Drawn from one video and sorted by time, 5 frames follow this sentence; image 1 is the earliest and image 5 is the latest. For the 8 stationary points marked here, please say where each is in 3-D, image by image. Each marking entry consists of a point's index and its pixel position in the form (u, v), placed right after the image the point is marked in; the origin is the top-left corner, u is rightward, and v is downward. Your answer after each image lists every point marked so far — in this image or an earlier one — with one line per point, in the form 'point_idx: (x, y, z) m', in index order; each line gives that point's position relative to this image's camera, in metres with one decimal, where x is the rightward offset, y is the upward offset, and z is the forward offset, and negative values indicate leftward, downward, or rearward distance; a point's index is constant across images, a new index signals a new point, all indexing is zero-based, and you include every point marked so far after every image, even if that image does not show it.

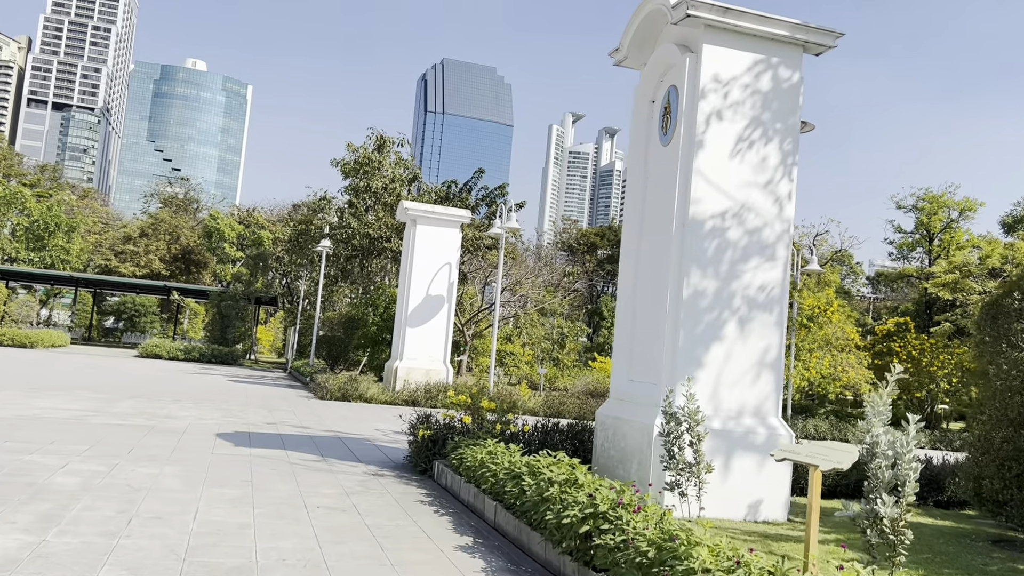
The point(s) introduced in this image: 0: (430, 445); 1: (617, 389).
0: (-0.7, -1.4, +7.4) m
1: (+0.9, -0.9, +7.2) m
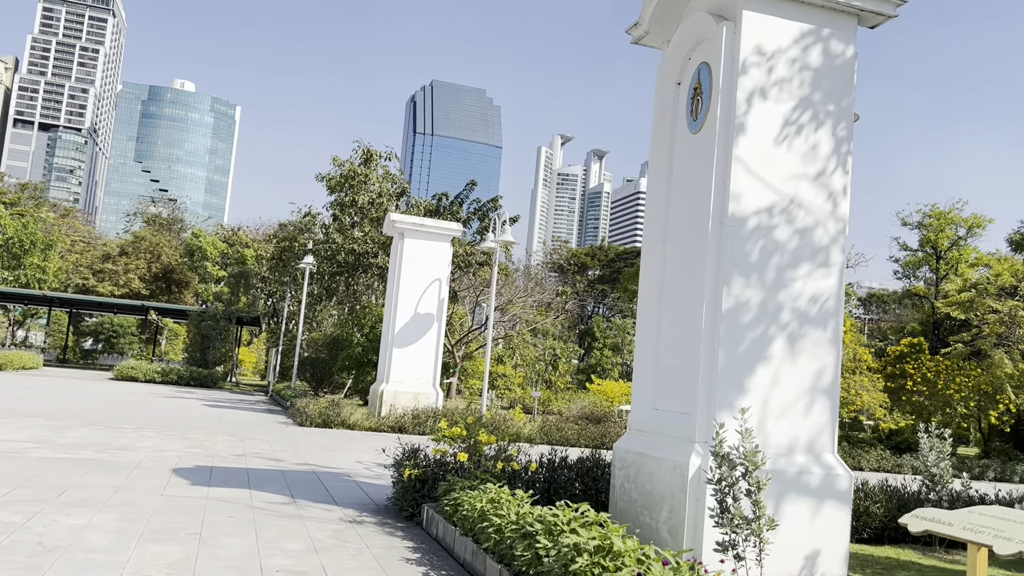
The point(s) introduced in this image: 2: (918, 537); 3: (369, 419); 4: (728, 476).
0: (-0.7, -1.5, +6.3) m
1: (+1.0, -1.0, +6.2) m
2: (+3.7, -2.3, +7.4) m
3: (-2.7, -2.5, +15.4) m
4: (+1.1, -0.9, +4.0) m
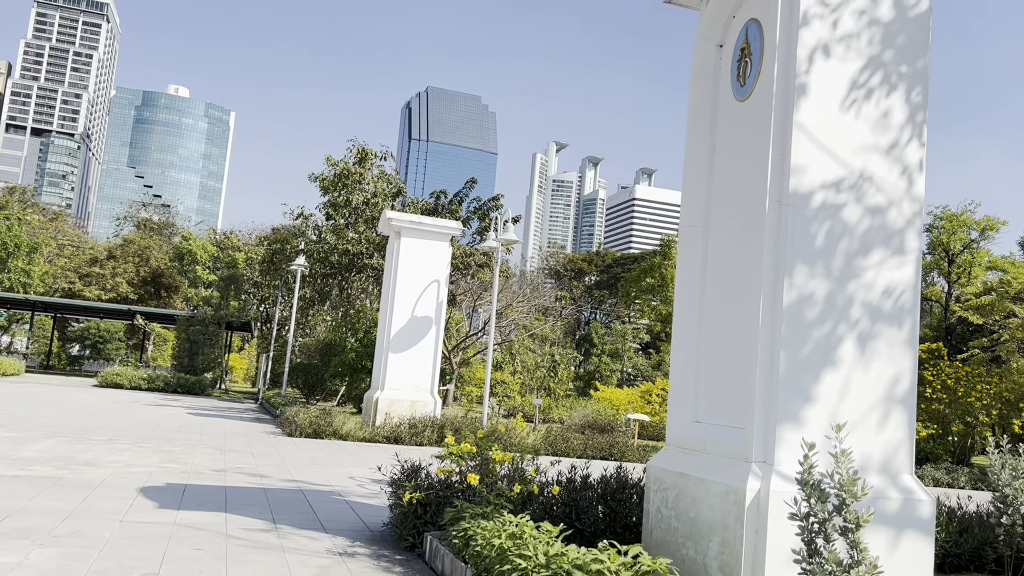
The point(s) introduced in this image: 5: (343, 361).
0: (-0.6, -1.5, +5.4) m
1: (+1.1, -0.9, +5.3) m
2: (+3.8, -2.2, +6.5) m
3: (-2.7, -2.5, +14.5) m
4: (+1.2, -0.9, +3.2) m
5: (-4.0, -1.7, +19.1) m
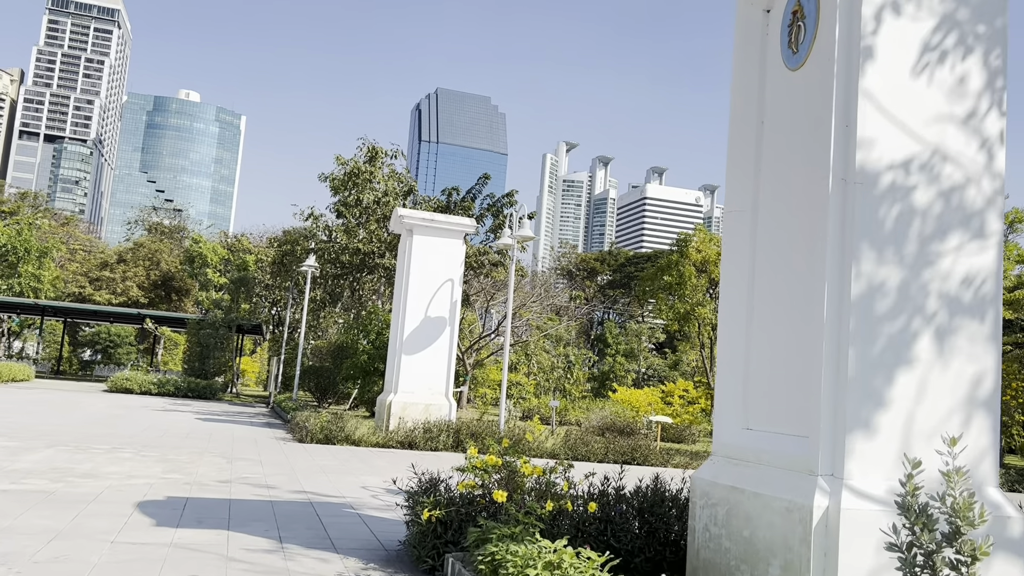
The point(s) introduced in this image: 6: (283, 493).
0: (-0.4, -1.5, +4.9) m
1: (+1.2, -0.9, +4.7) m
2: (+4.0, -2.1, +6.0) m
3: (-2.3, -2.5, +14.0) m
4: (+1.3, -0.8, +2.6) m
5: (-3.6, -1.7, +18.7) m
6: (-2.1, -1.9, +7.6) m
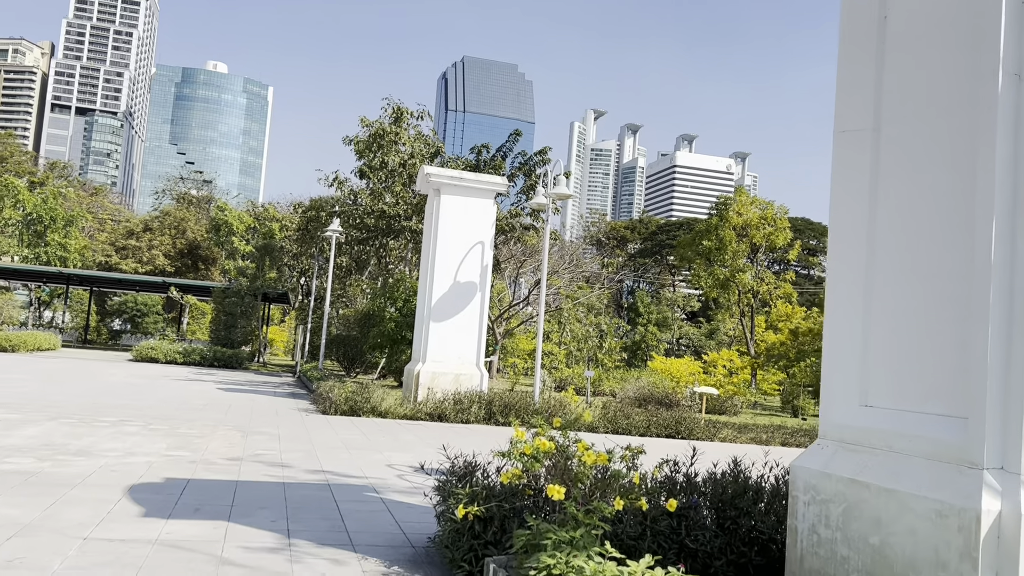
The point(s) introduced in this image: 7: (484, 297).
0: (-0.2, -1.2, +4.0) m
1: (+1.5, -0.6, +3.8) m
2: (+4.3, -1.8, +4.9) m
3: (-1.8, -1.9, +13.2) m
4: (+1.5, -0.6, +1.6) m
5: (-2.9, -1.0, +17.9) m
6: (-1.8, -1.5, +6.8) m
7: (-0.5, -0.2, +14.5) m
